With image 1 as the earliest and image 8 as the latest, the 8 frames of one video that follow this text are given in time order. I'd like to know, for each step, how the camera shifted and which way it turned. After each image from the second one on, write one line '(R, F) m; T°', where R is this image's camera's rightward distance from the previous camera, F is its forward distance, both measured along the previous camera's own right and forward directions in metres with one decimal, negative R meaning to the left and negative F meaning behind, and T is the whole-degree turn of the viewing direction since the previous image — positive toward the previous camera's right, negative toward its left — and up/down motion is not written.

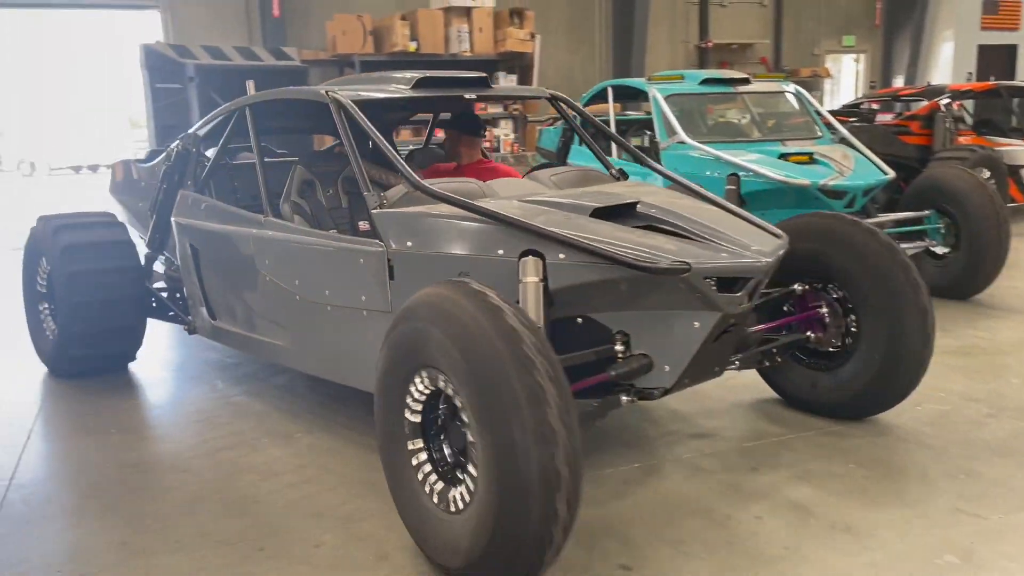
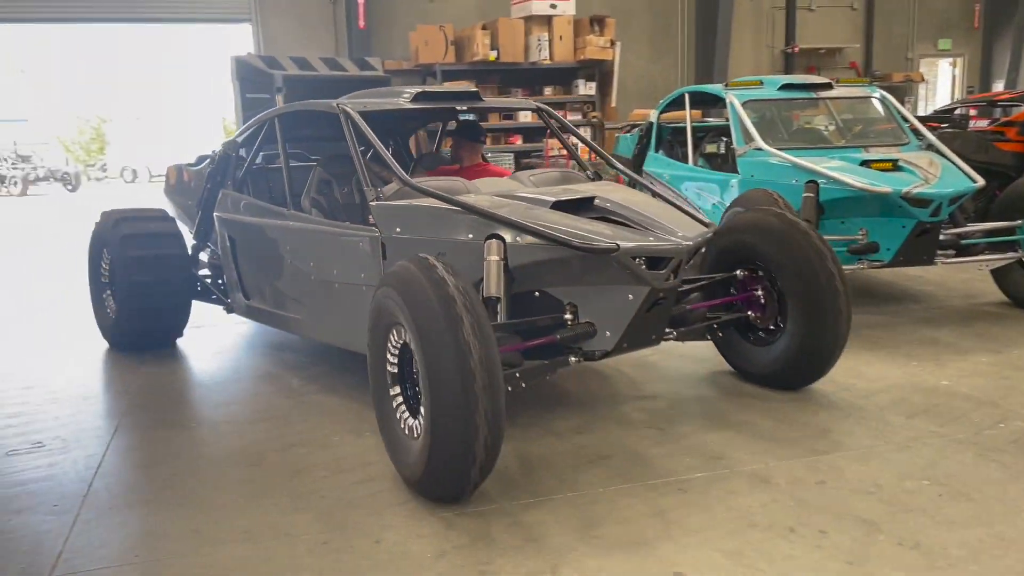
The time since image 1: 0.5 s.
(+0.1, 0.0) m; -5°
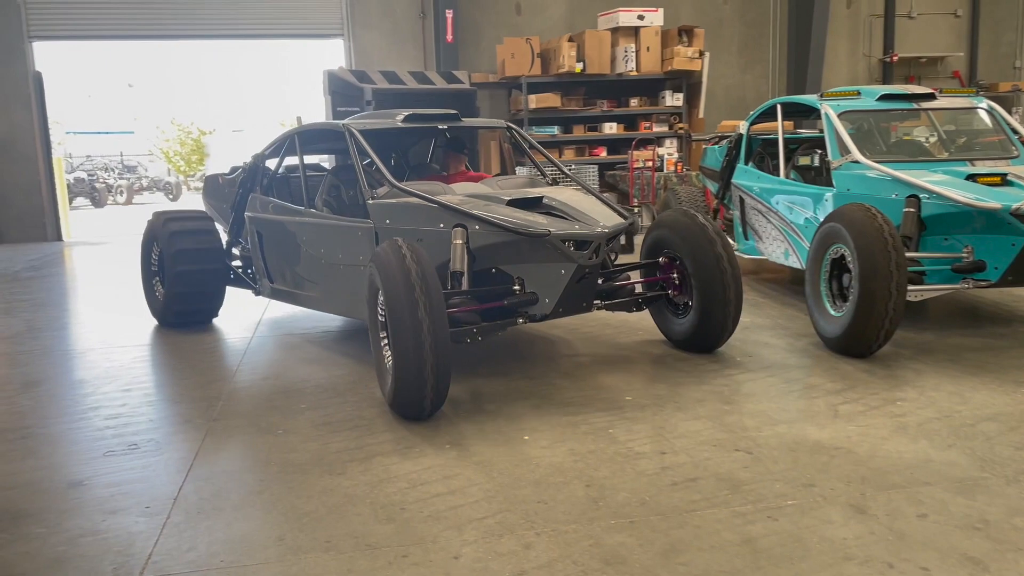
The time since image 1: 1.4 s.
(0.0, 0.0) m; -6°
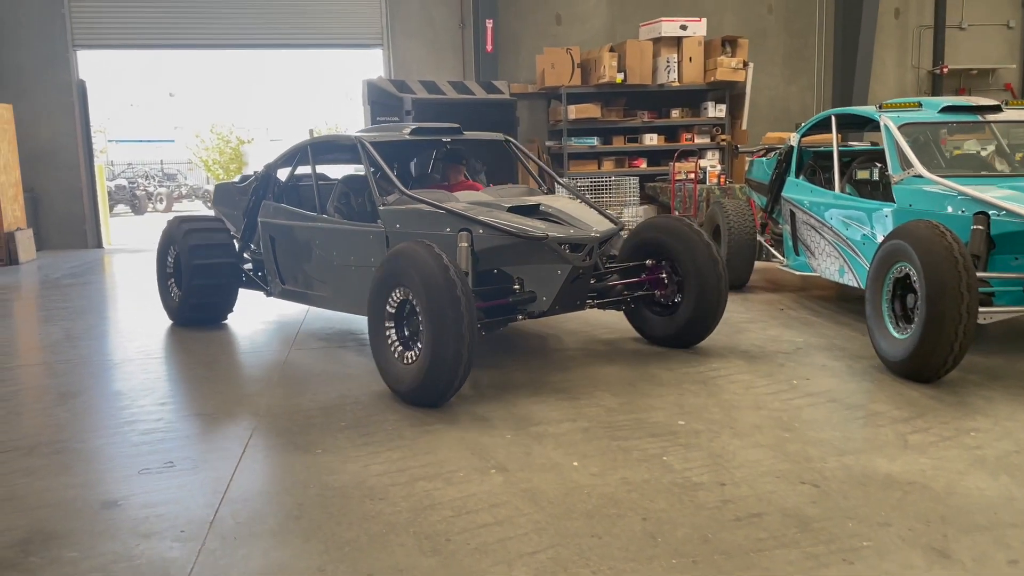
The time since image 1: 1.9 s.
(-0.1, +0.2) m; -2°
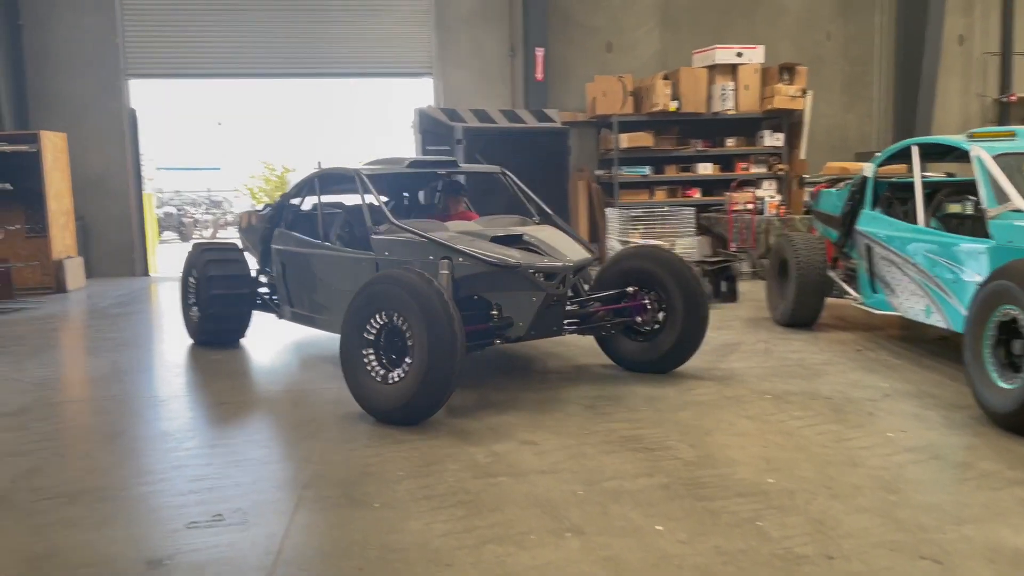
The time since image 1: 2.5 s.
(-0.1, +0.3) m; -3°
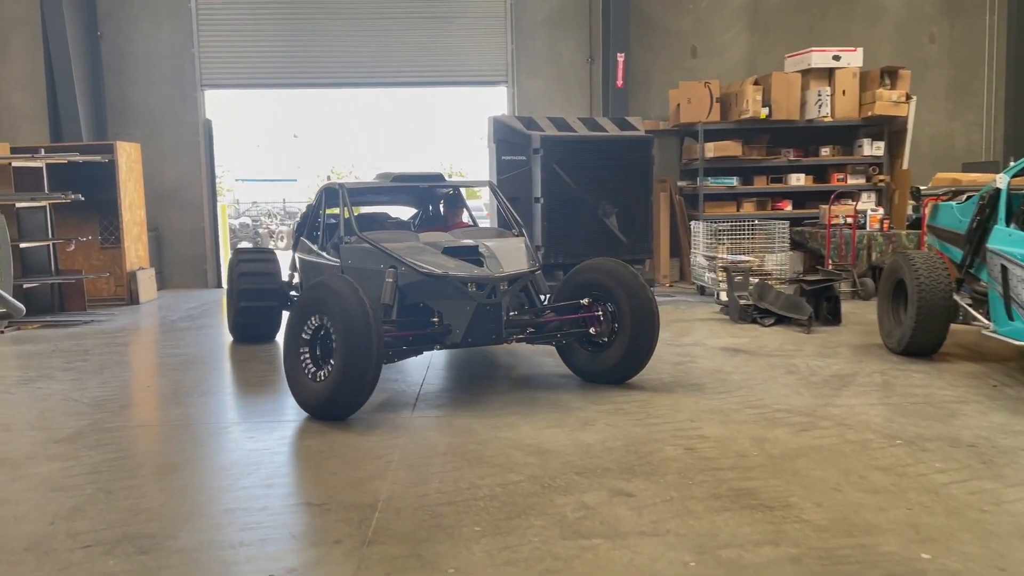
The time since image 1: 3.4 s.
(-0.1, +0.5) m; -5°
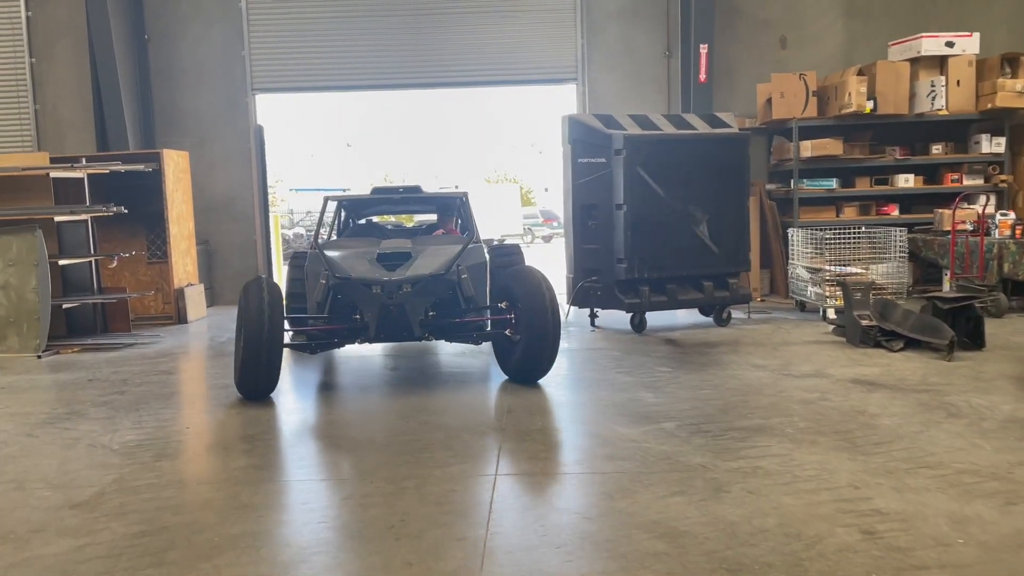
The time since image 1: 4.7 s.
(-0.2, +0.8) m; -3°
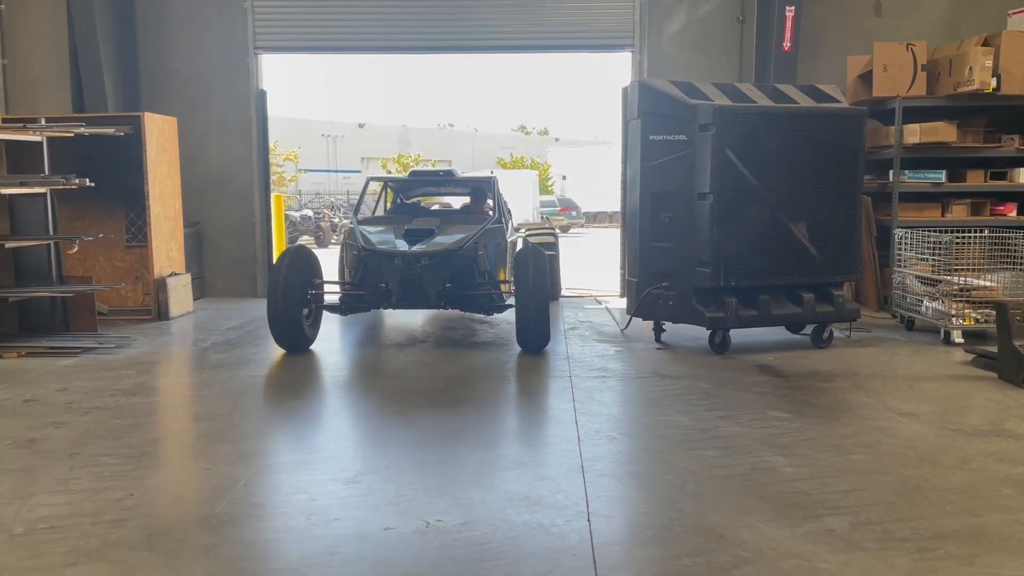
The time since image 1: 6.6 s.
(-0.3, +1.4) m; 0°
